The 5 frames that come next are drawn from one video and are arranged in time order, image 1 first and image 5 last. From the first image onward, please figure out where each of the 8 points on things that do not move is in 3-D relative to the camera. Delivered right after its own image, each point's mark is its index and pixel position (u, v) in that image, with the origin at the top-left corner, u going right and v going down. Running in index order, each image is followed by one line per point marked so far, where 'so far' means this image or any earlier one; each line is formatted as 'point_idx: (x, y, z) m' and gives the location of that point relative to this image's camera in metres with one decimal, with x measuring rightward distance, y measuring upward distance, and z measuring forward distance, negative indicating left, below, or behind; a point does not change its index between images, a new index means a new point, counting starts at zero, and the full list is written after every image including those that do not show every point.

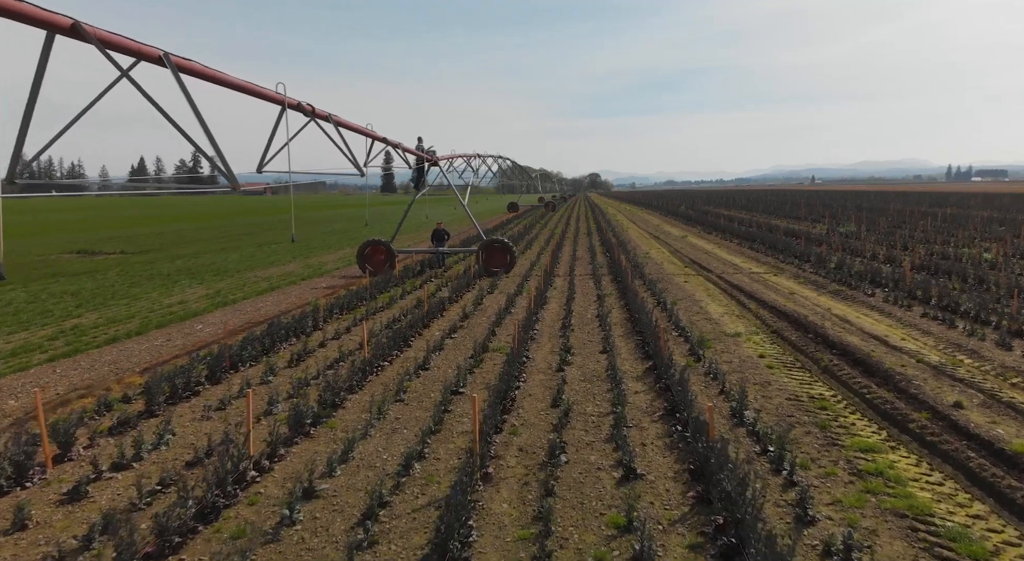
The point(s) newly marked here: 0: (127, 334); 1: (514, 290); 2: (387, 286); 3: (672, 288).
0: (-8.2, -1.1, +14.7) m
1: (0.0, -0.3, +19.6) m
2: (-3.6, -0.1, +20.0) m
3: (+4.5, -0.2, +19.2) m
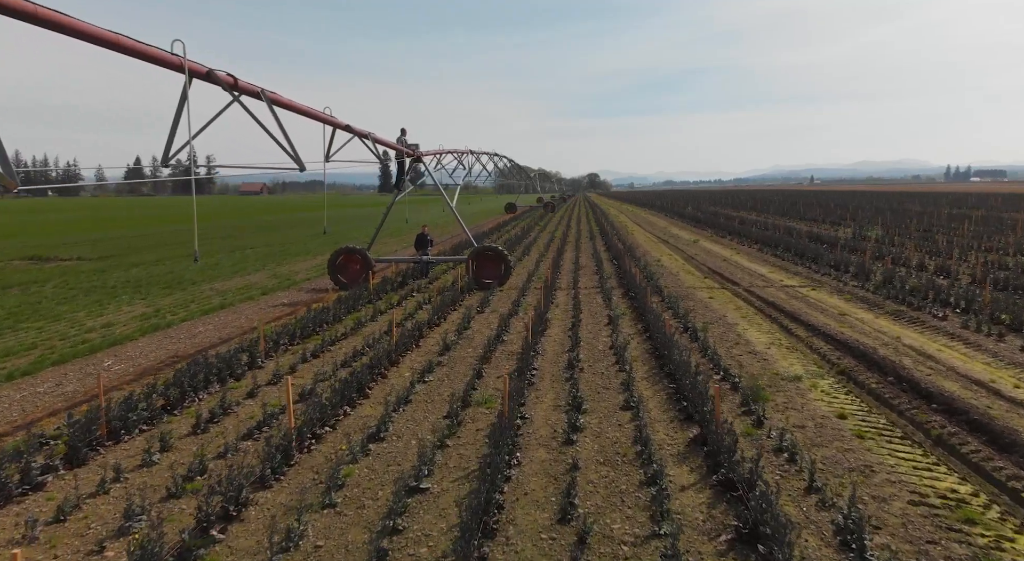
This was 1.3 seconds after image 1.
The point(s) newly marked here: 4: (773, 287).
0: (-8.3, -1.5, +11.5) m
1: (-0.1, -0.7, +16.4) m
2: (-3.7, -0.5, +16.8) m
3: (+4.3, -0.6, +16.0) m
4: (+7.4, -0.2, +19.5) m
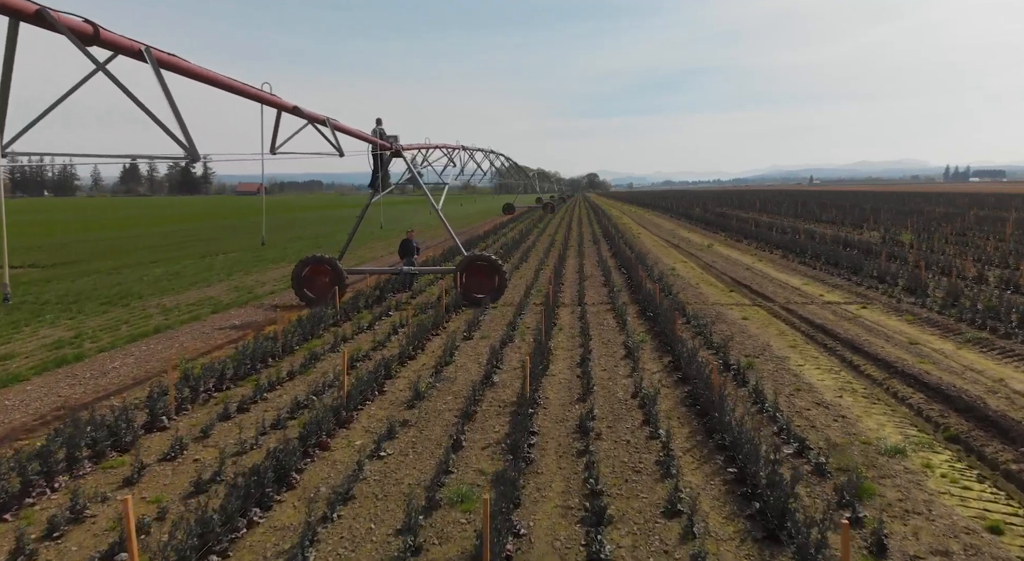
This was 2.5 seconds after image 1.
0: (-8.4, -1.9, +8.5) m
1: (-0.2, -1.1, +13.4) m
2: (-3.9, -0.9, +13.8) m
3: (+4.2, -1.0, +13.1) m
4: (+7.3, -0.6, +16.6) m
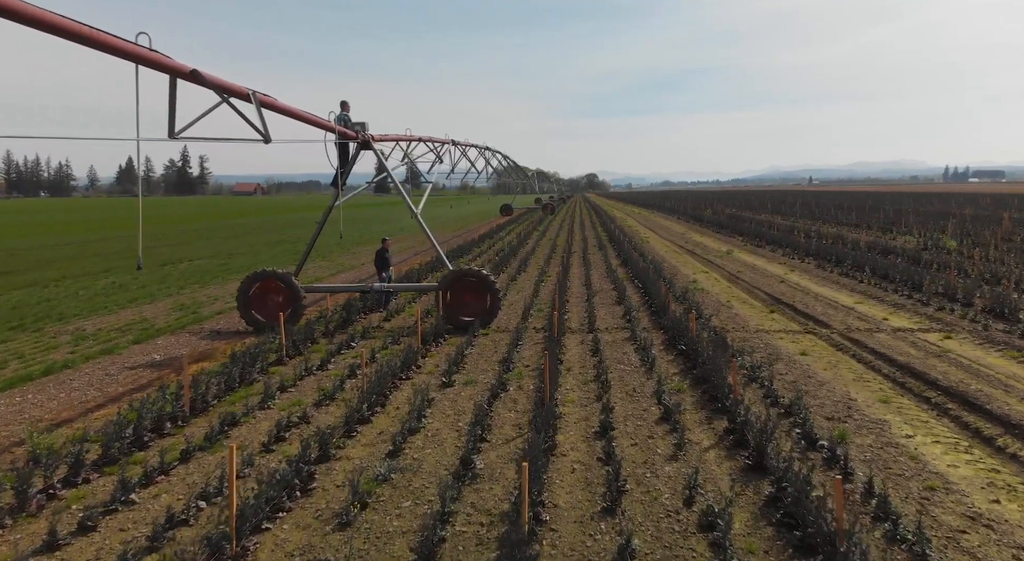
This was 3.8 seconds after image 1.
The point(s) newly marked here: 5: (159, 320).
0: (-8.5, -2.3, +5.3) m
1: (-0.3, -1.5, +10.2) m
2: (-4.0, -1.3, +10.6) m
3: (+4.1, -1.4, +9.9) m
4: (+7.2, -1.0, +13.4) m
5: (-8.0, -0.9, +15.6) m
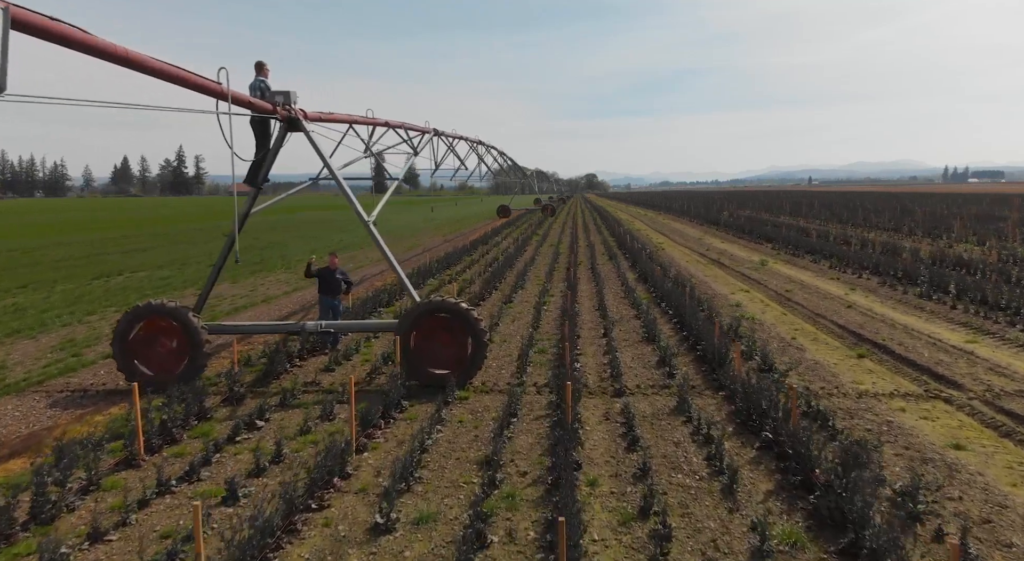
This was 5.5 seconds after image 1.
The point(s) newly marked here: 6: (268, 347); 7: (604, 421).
0: (-8.7, -2.9, +1.1) m
1: (-0.4, -2.0, +6.0) m
2: (-4.1, -1.8, +6.4) m
3: (+4.0, -2.0, +5.7) m
4: (+7.1, -1.5, +9.2) m
5: (-8.1, -1.4, +11.4) m
6: (-3.8, -1.1, +10.9) m
7: (+1.1, -1.7, +8.2) m
